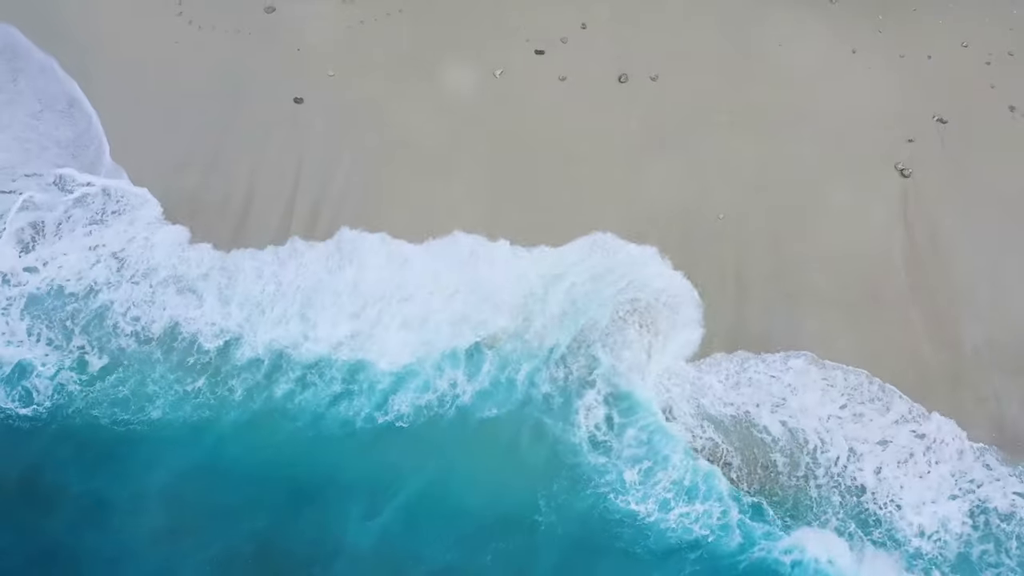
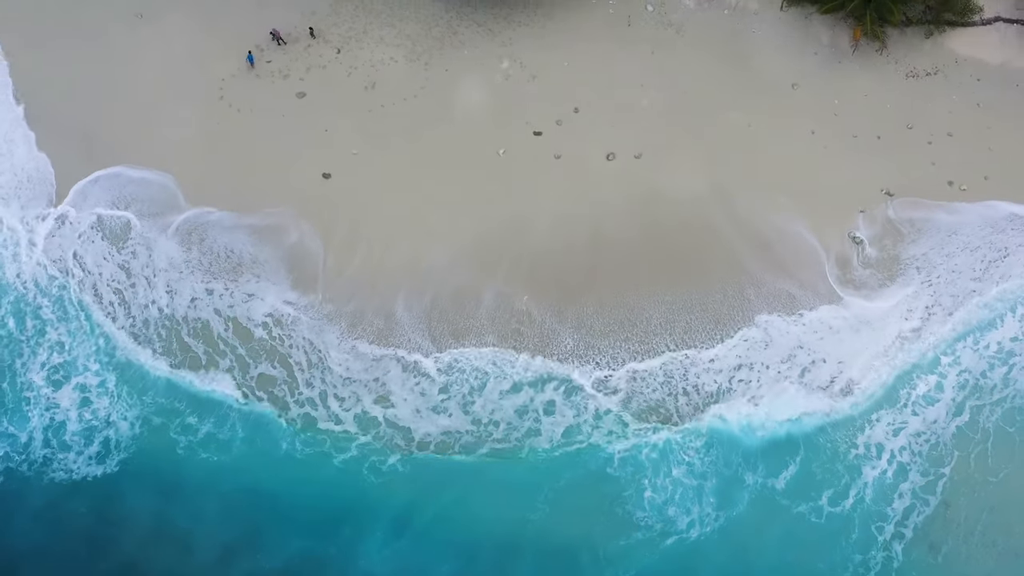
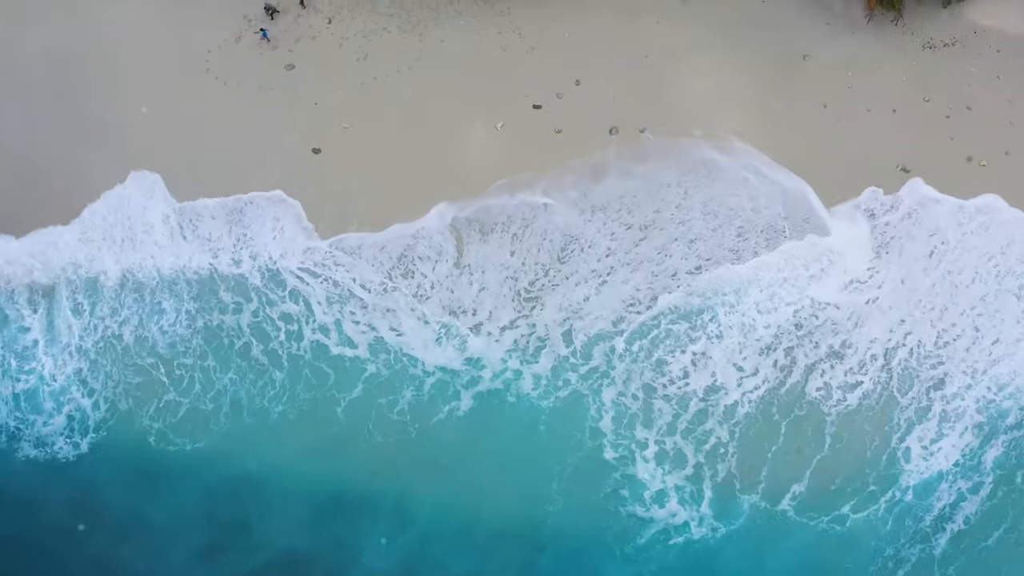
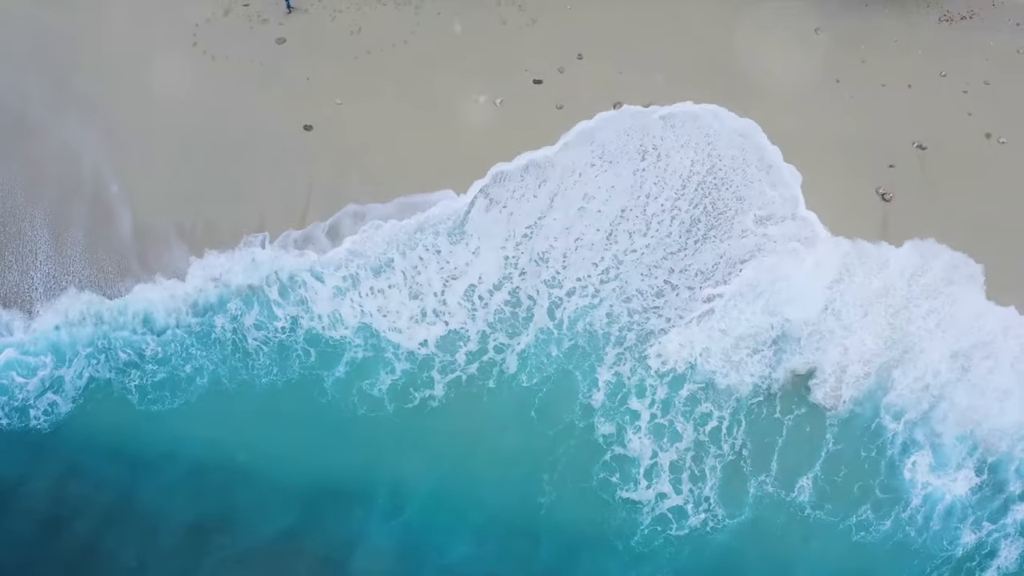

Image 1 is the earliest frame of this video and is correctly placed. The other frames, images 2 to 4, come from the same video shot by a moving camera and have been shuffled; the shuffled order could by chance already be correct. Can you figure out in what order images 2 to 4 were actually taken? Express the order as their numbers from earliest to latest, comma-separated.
4, 3, 2
